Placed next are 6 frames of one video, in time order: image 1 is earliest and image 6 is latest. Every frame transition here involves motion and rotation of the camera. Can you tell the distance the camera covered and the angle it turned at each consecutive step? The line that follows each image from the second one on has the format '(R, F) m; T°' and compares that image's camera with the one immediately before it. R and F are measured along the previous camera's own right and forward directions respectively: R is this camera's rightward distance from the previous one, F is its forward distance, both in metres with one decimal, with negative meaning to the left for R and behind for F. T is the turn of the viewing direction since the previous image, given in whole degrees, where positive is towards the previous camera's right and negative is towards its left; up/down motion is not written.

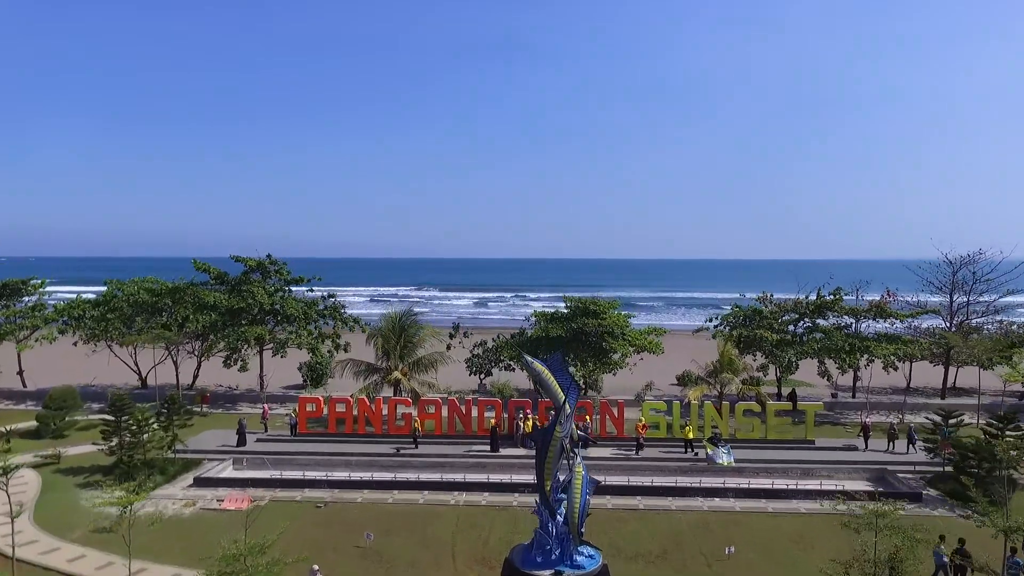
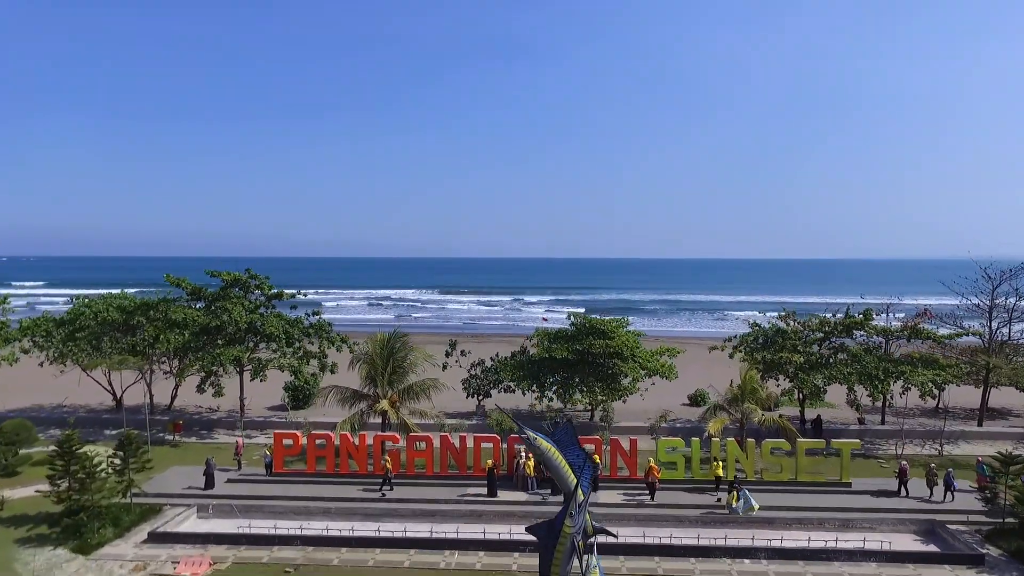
(0.0, +1.8) m; 0°
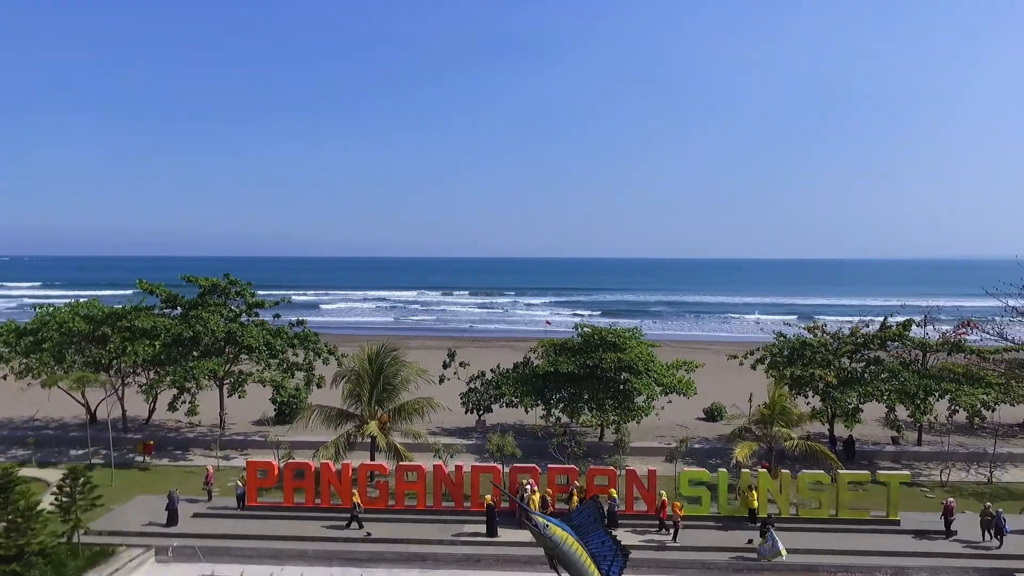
(0.0, +1.8) m; 0°
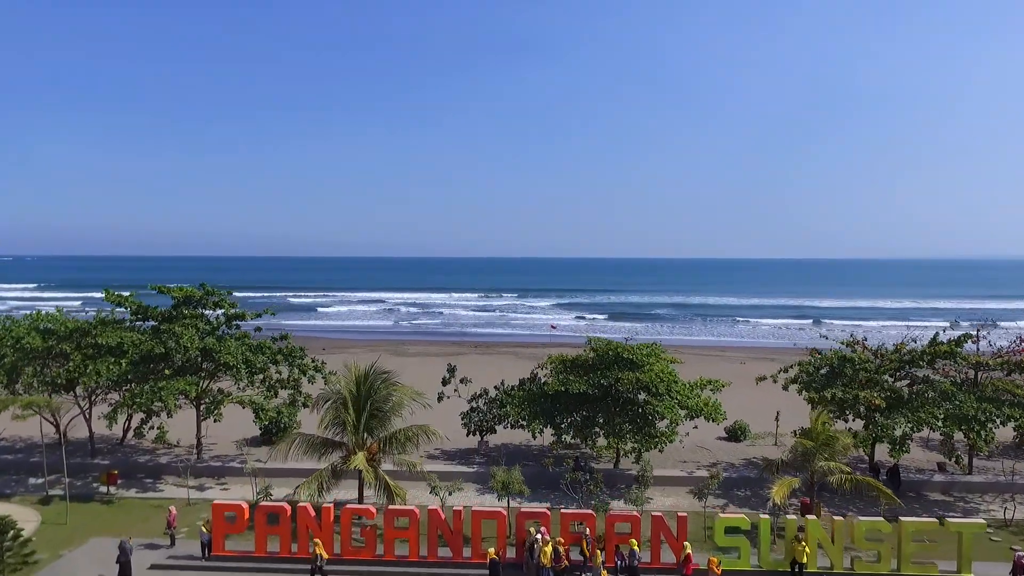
(-0.1, +1.9) m; 0°
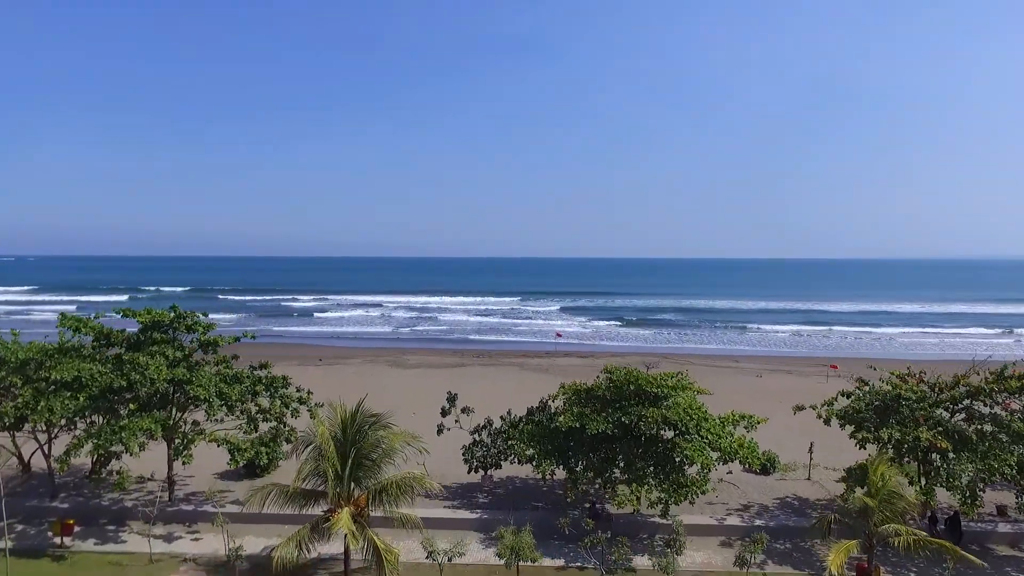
(-0.2, +2.0) m; 0°
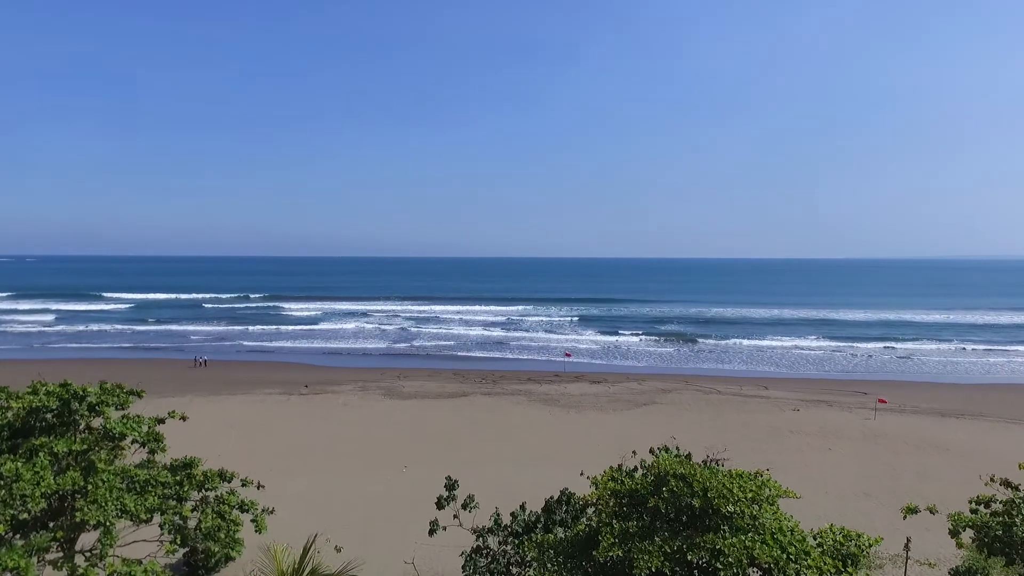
(-0.3, +4.3) m; 0°
